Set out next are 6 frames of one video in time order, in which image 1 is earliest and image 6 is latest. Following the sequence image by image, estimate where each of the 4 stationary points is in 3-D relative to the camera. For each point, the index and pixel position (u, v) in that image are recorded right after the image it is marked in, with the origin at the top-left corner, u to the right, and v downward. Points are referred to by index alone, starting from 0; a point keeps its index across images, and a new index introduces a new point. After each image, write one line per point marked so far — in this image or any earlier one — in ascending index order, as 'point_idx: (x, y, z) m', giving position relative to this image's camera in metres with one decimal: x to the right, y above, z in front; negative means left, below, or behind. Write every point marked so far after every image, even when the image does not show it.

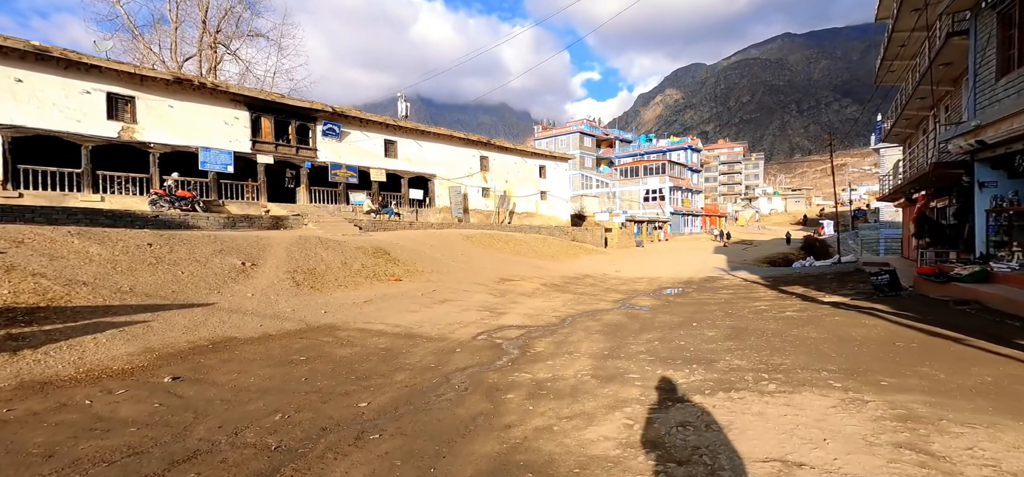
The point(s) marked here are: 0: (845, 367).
0: (+4.0, -1.6, +5.6) m
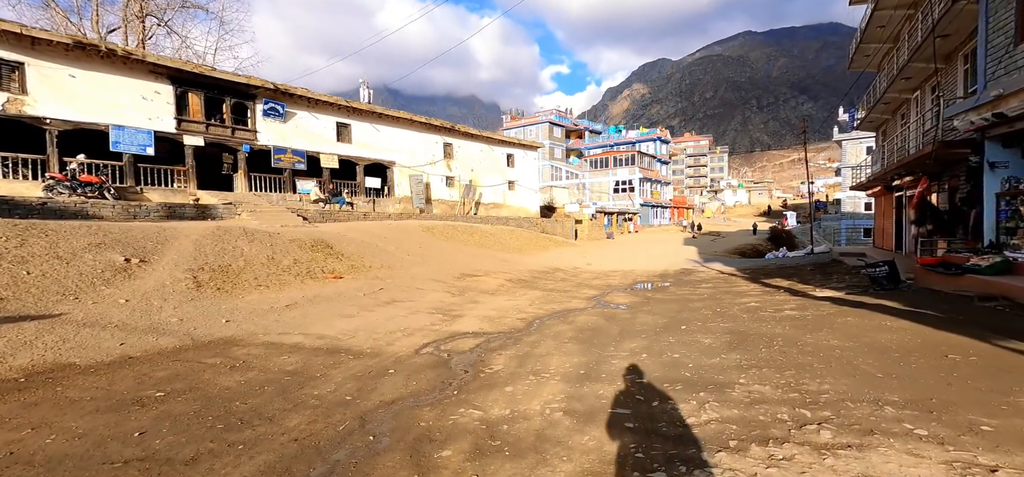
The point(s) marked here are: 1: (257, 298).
0: (+3.5, -1.4, +4.0) m
1: (-5.0, -1.2, +9.0) m
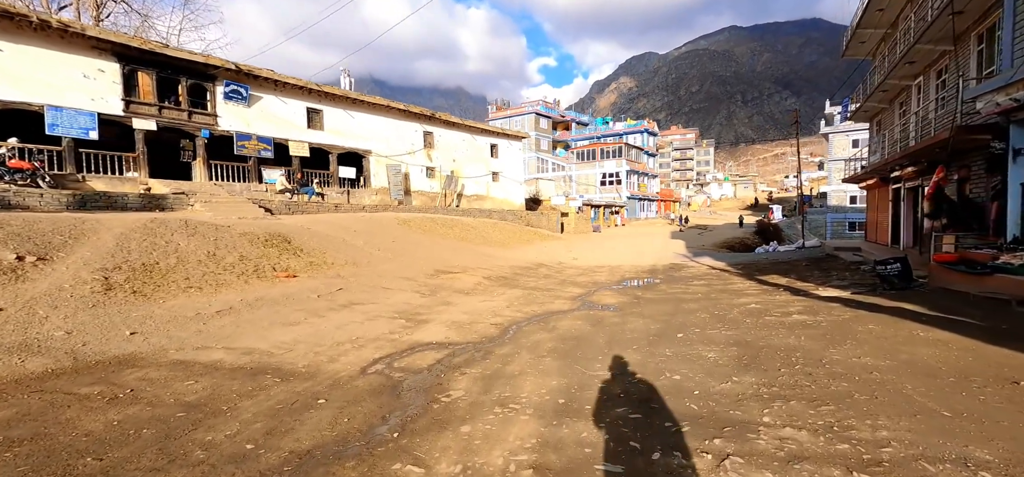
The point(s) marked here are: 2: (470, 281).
0: (+3.2, -1.4, +2.9) m
1: (-5.5, -1.1, +7.6) m
2: (-1.2, -1.3, +13.6) m
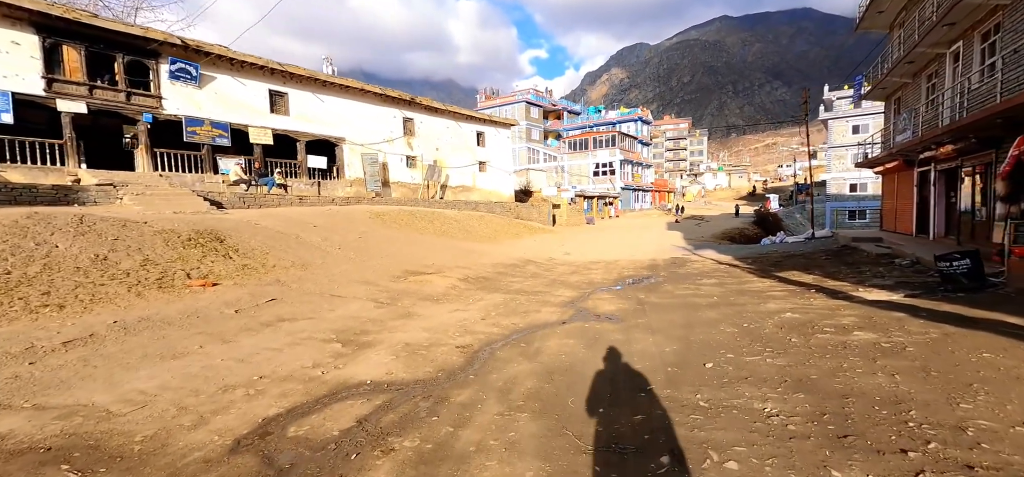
0: (+2.8, -1.4, +0.9) m
1: (-5.9, -1.1, +5.5) m
2: (-1.7, -1.1, +11.5) m
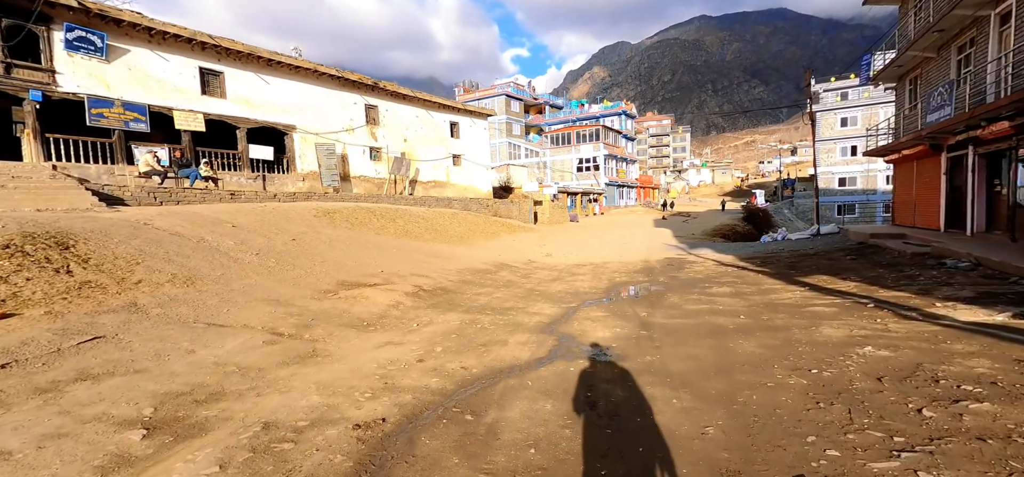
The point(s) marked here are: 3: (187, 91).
0: (+2.5, -1.4, -1.7) m
1: (-6.4, -1.2, +2.5) m
2: (-2.4, -1.2, +8.7) m
3: (-12.8, +5.8, +18.2) m
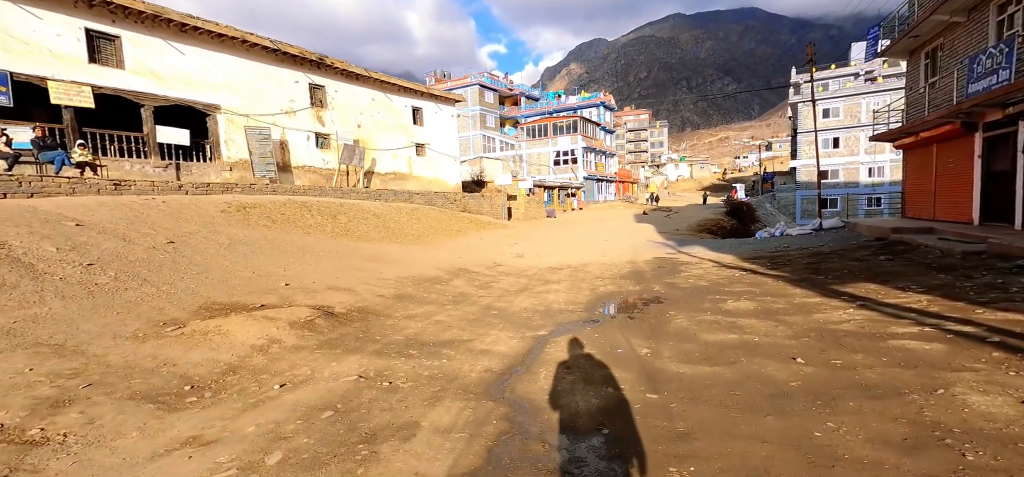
0: (+2.2, -1.5, -4.5) m
1: (-6.9, -1.3, -0.7) m
2: (-3.2, -1.2, +5.7) m
3: (-14.1, +5.7, +14.6) m
